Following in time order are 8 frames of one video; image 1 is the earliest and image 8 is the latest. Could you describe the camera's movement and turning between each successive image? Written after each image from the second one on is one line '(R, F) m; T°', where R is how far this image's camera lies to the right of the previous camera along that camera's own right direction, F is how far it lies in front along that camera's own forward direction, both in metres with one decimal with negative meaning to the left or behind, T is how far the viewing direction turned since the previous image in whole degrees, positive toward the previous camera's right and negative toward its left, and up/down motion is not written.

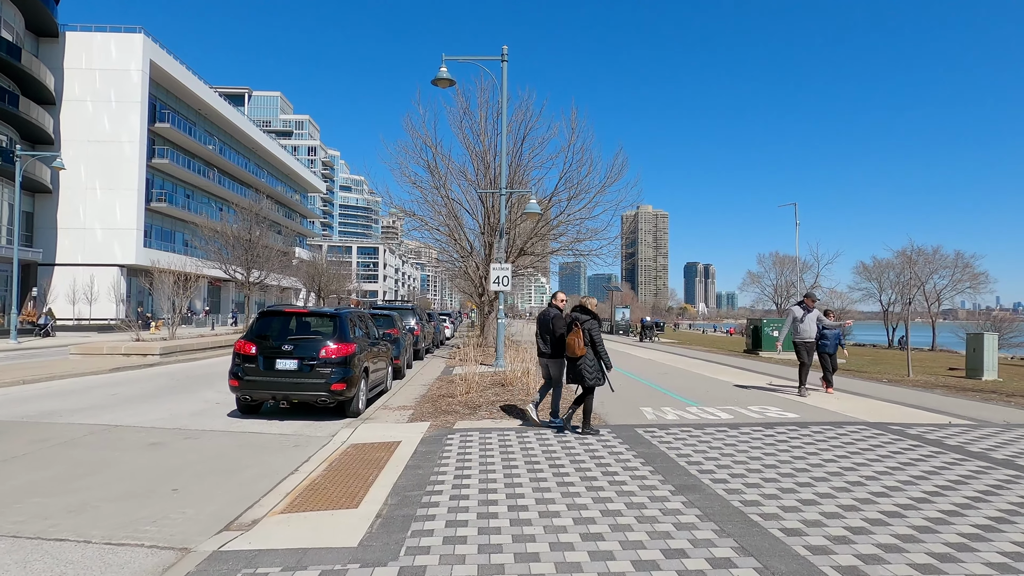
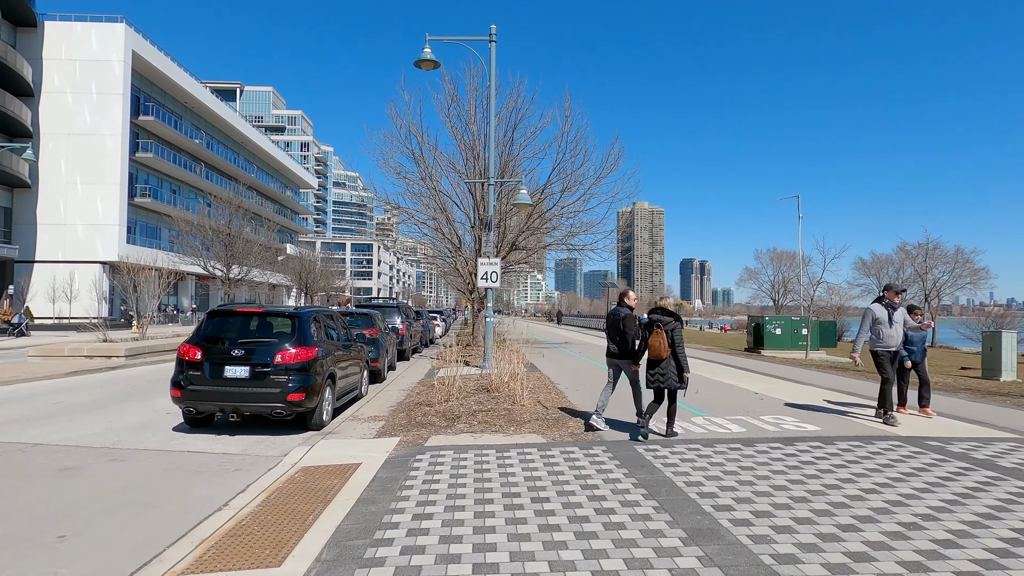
(+0.2, +1.1) m; 0°
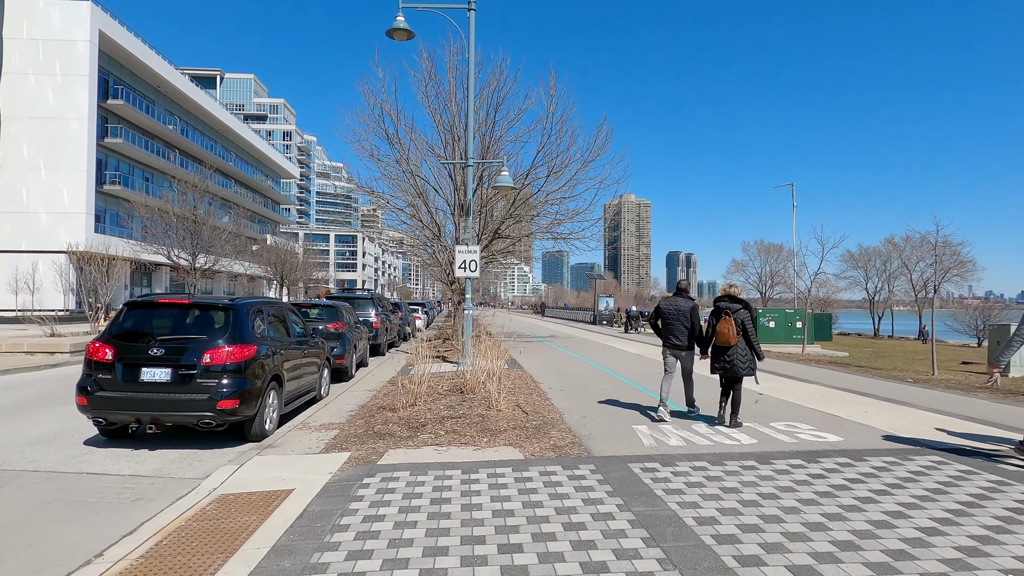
(+0.2, +1.2) m; +1°
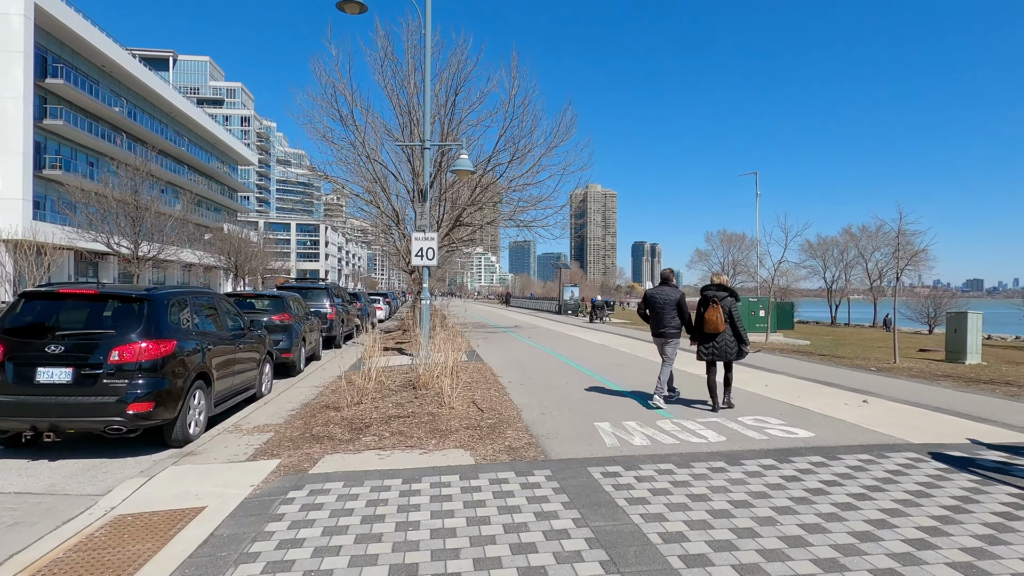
(+0.2, +0.6) m; +3°
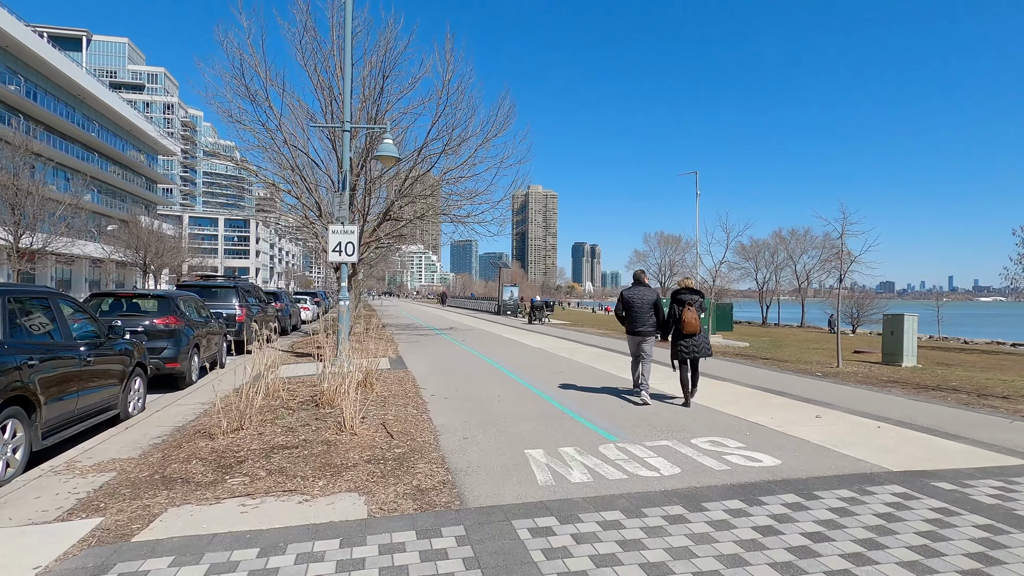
(+0.3, +1.2) m; +6°
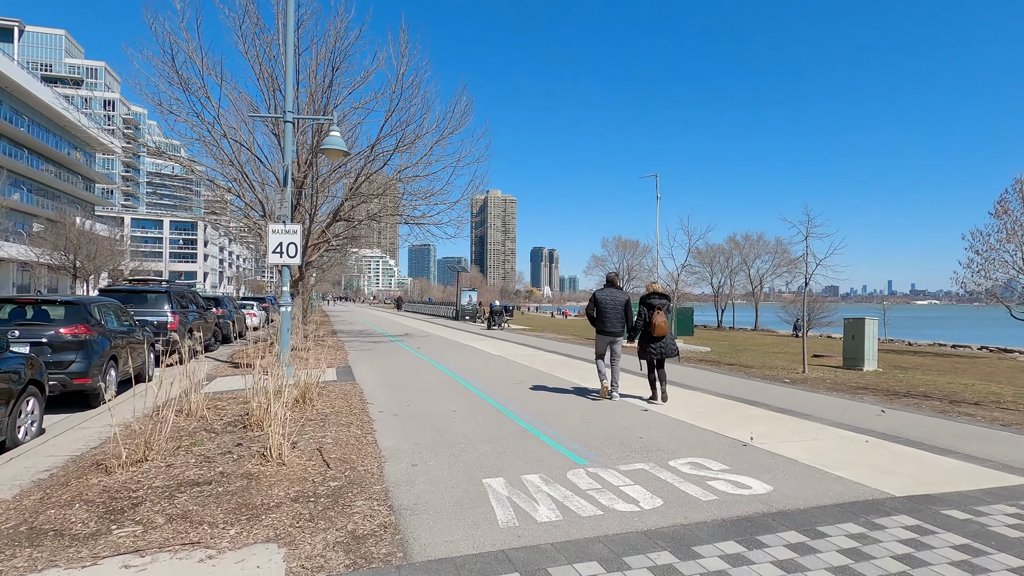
(0.0, +0.8) m; +4°
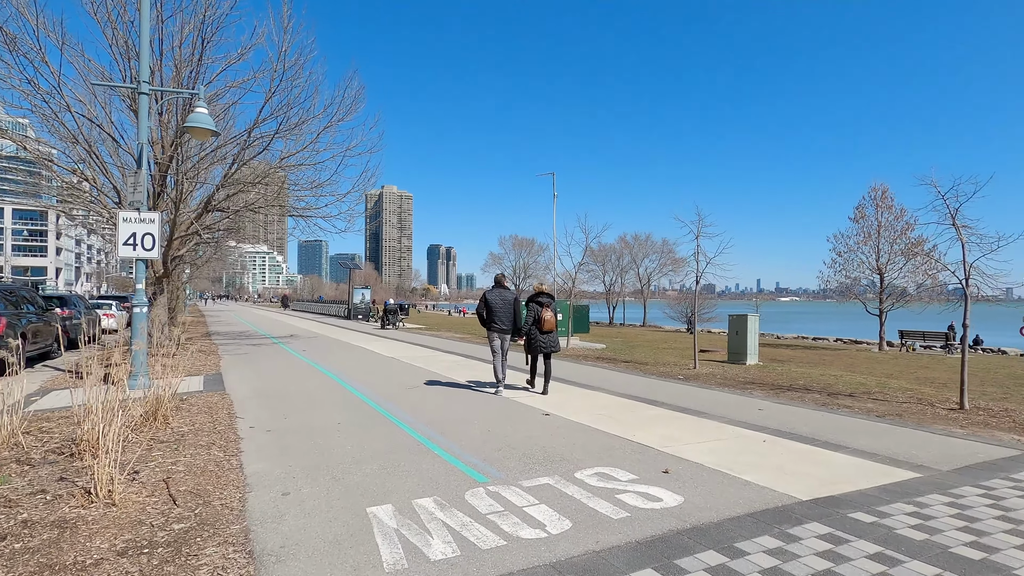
(0.0, +0.6) m; +10°
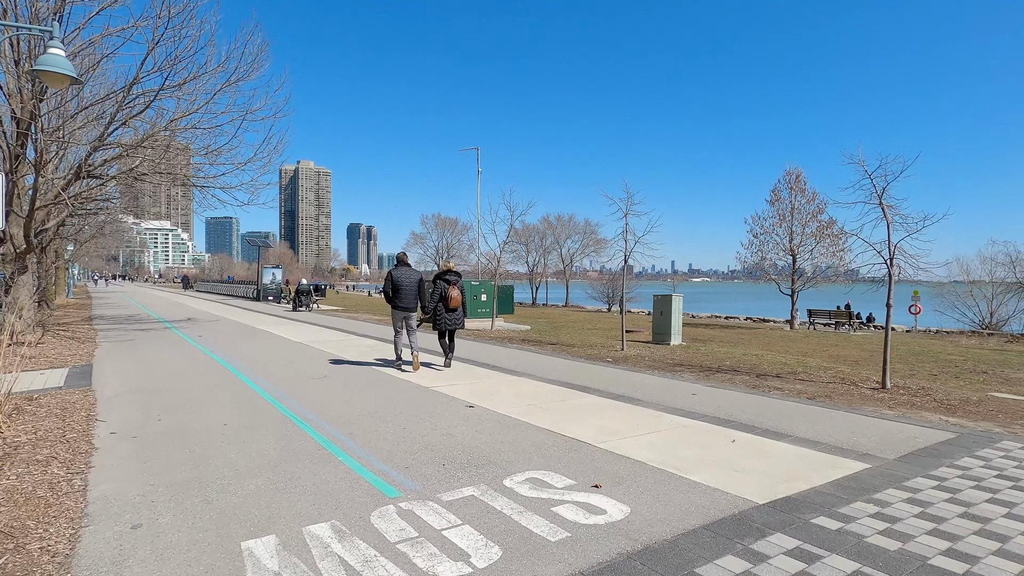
(0.0, +0.8) m; +7°
